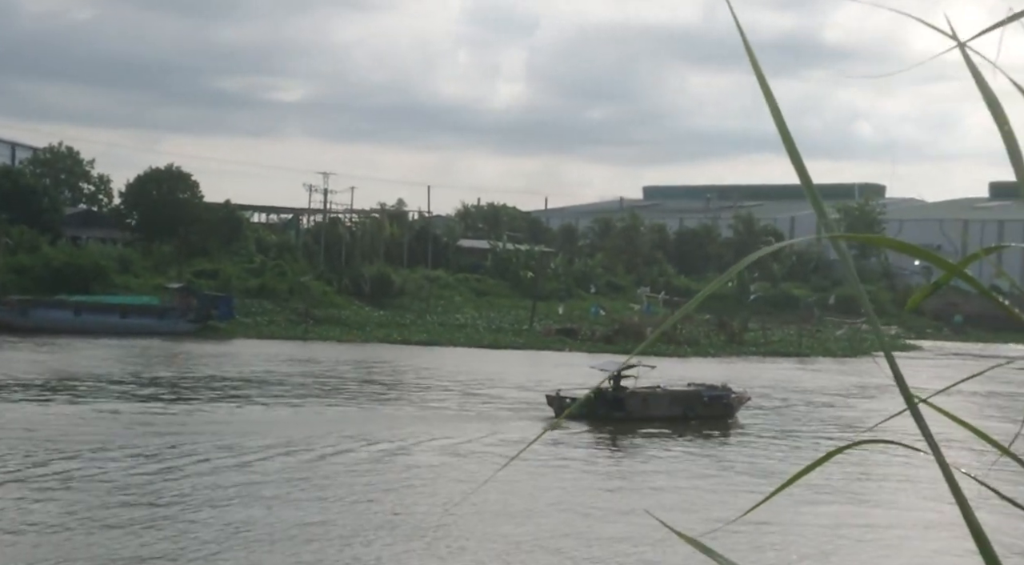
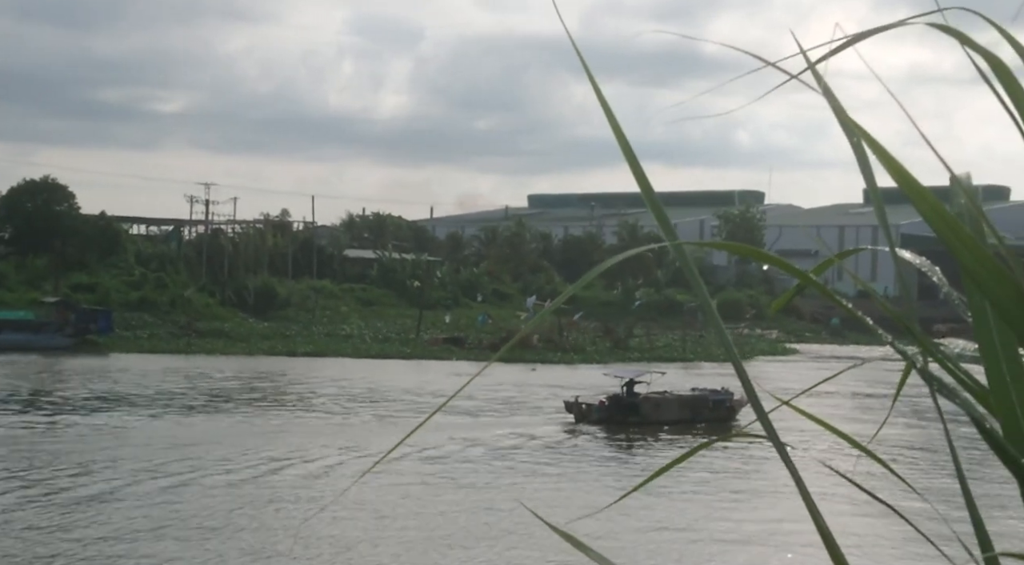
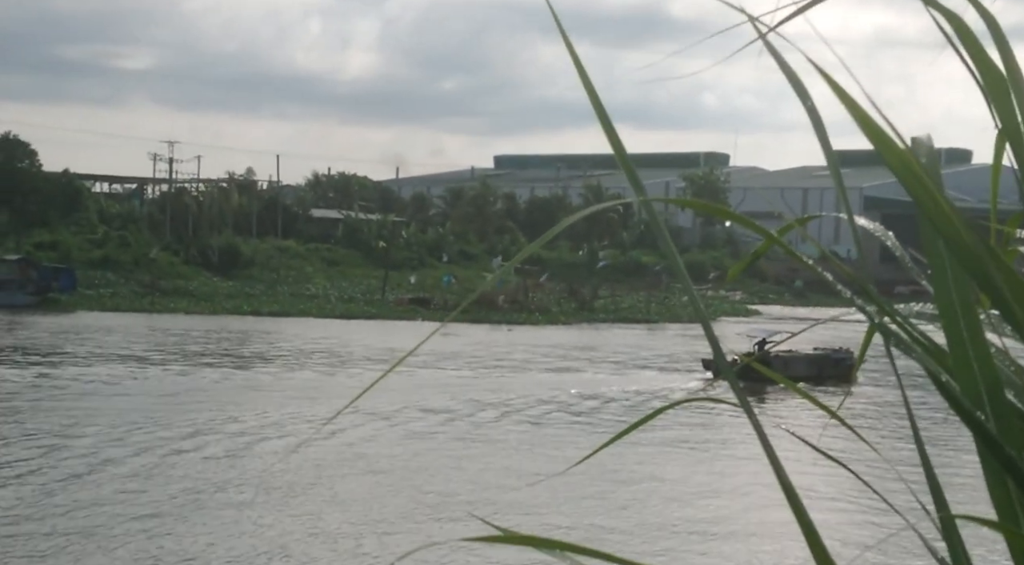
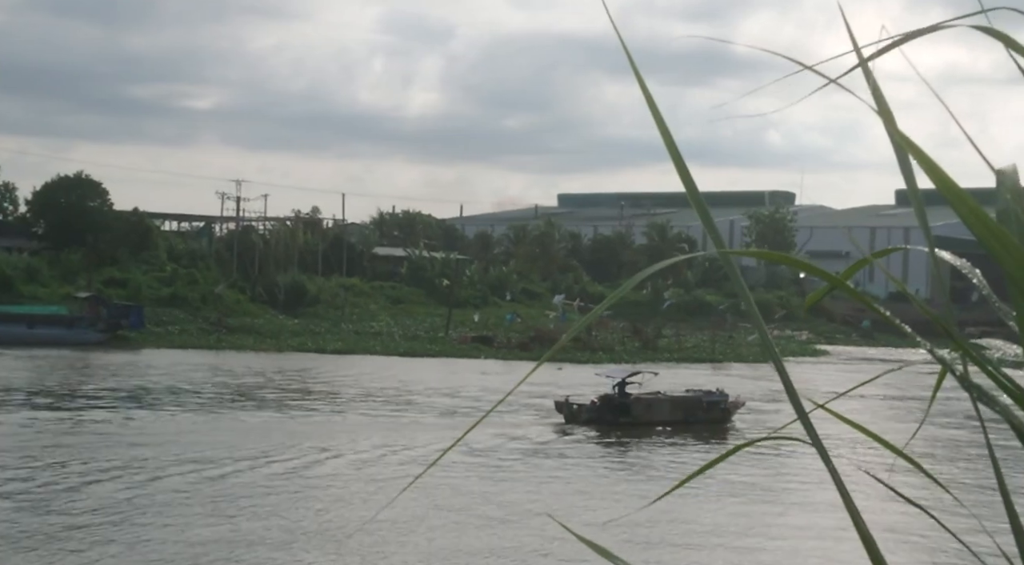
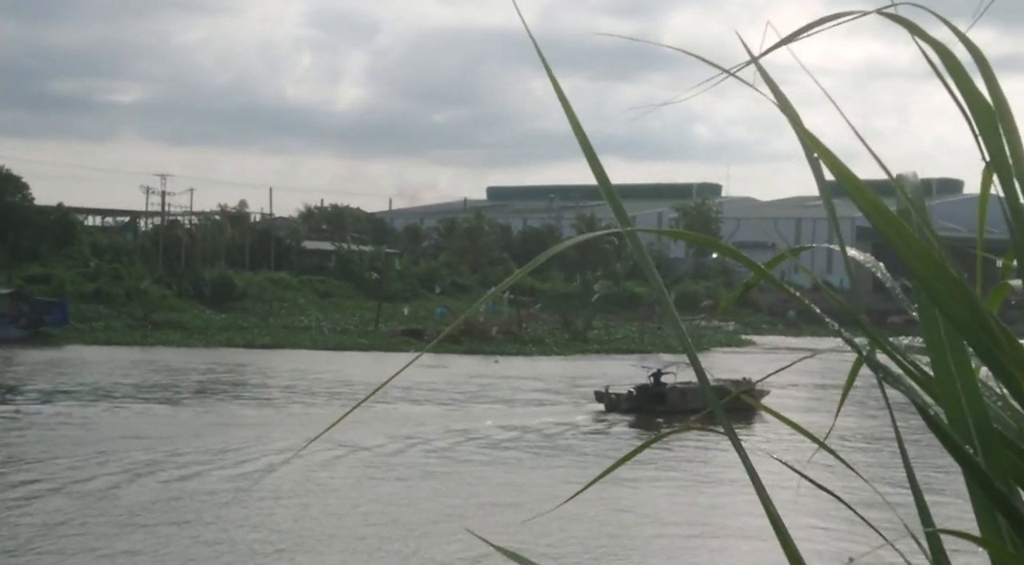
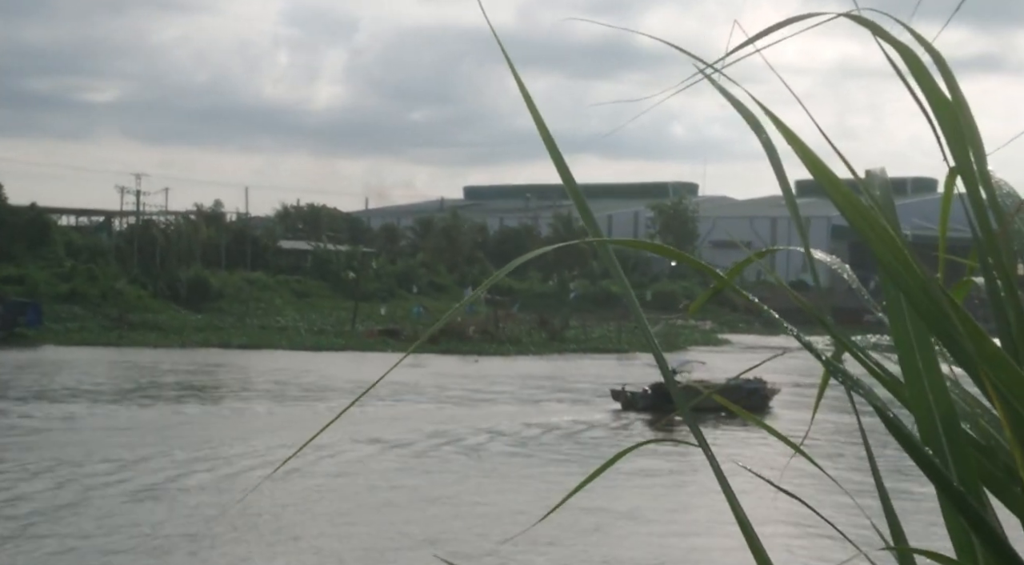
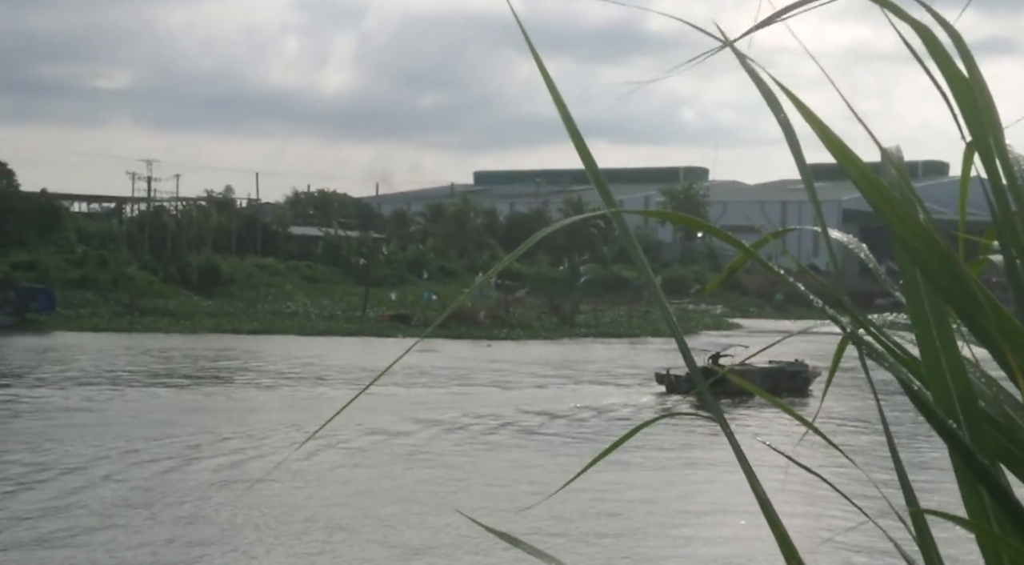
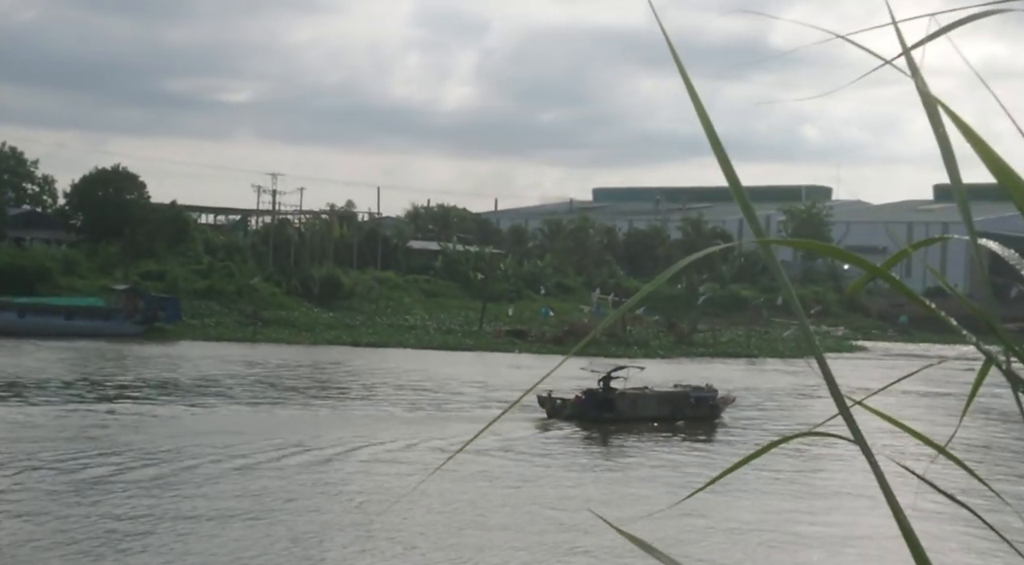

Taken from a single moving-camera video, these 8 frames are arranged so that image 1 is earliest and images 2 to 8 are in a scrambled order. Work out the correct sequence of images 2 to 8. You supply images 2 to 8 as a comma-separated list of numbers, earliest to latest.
8, 4, 2, 5, 6, 7, 3
